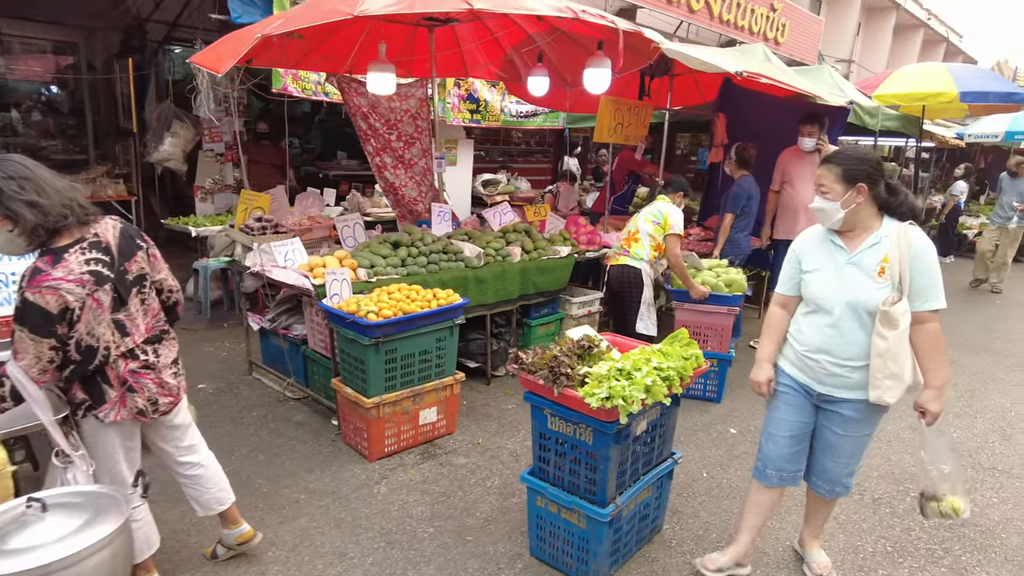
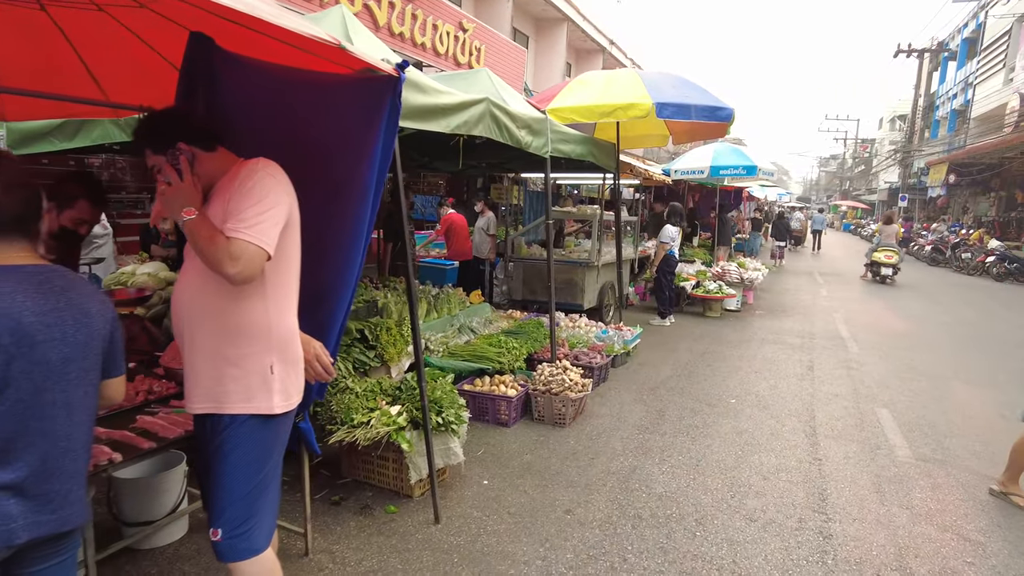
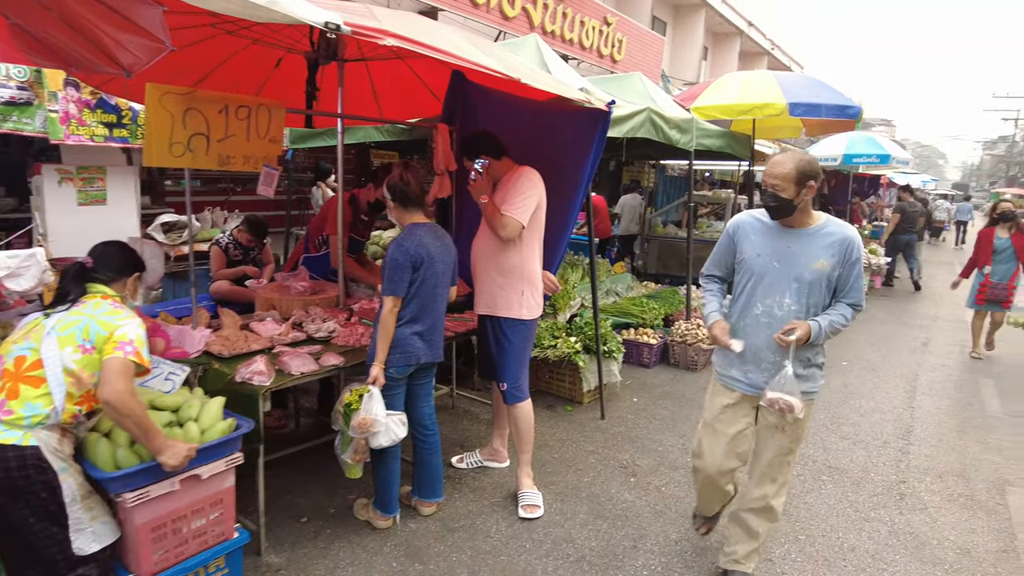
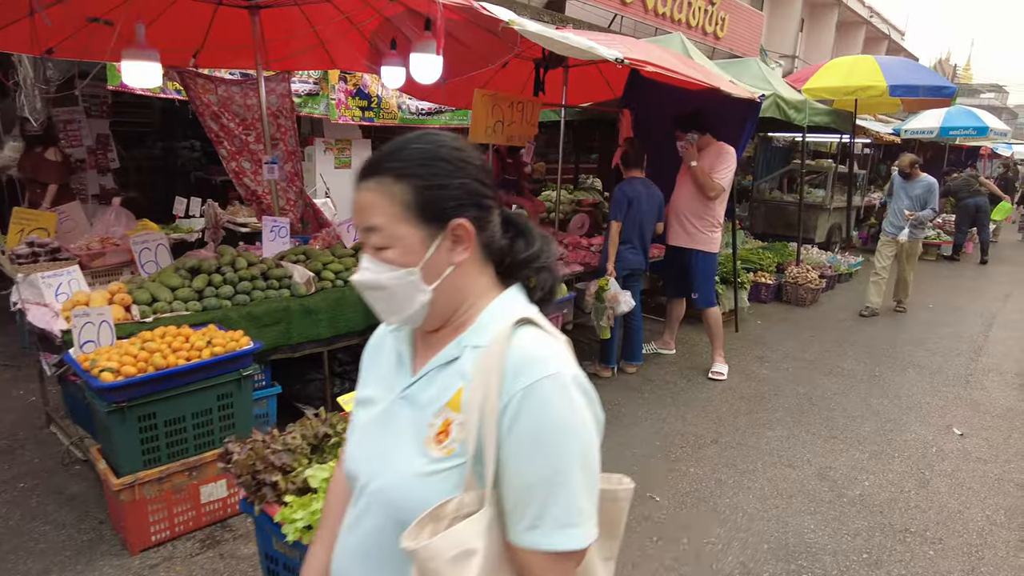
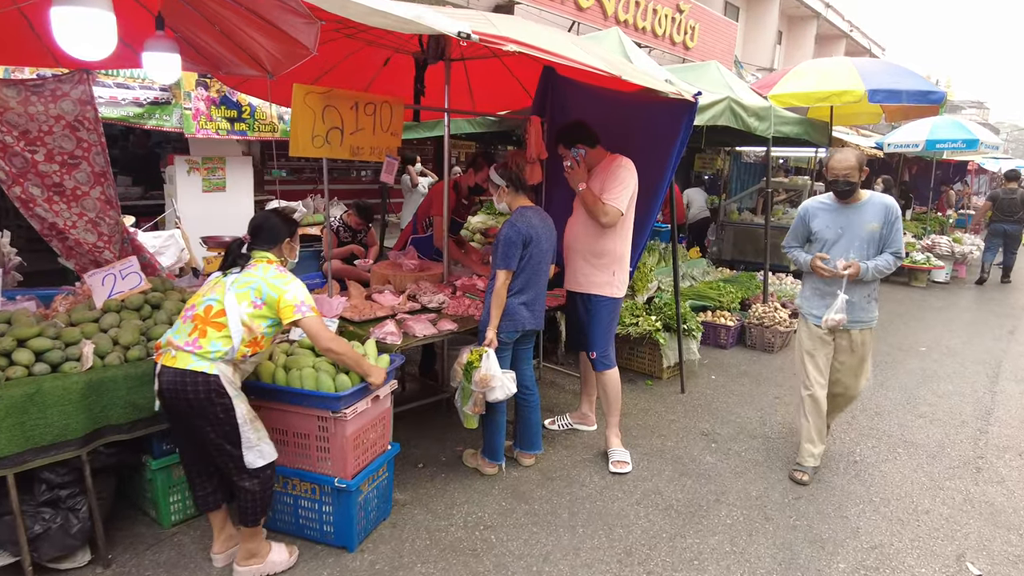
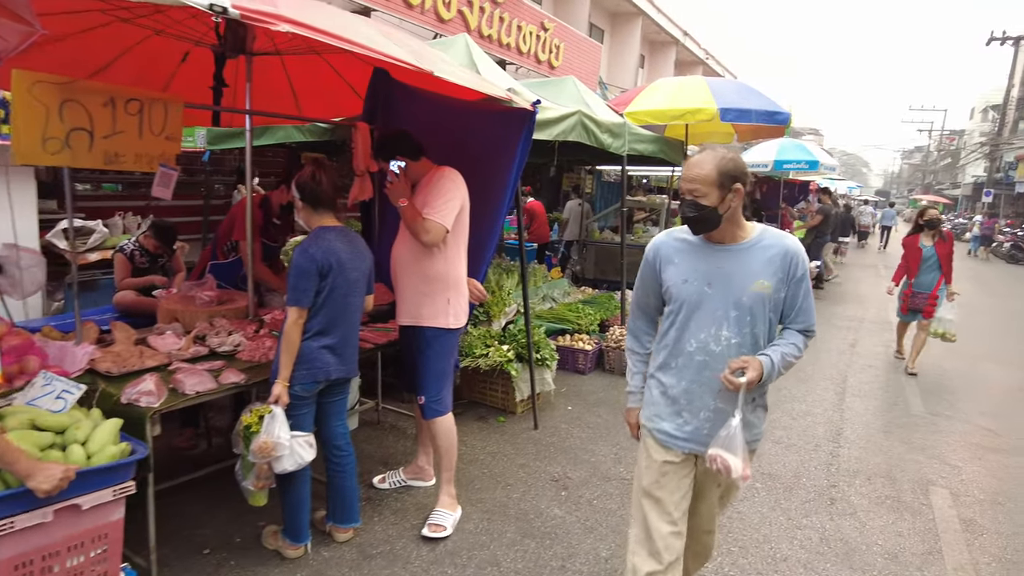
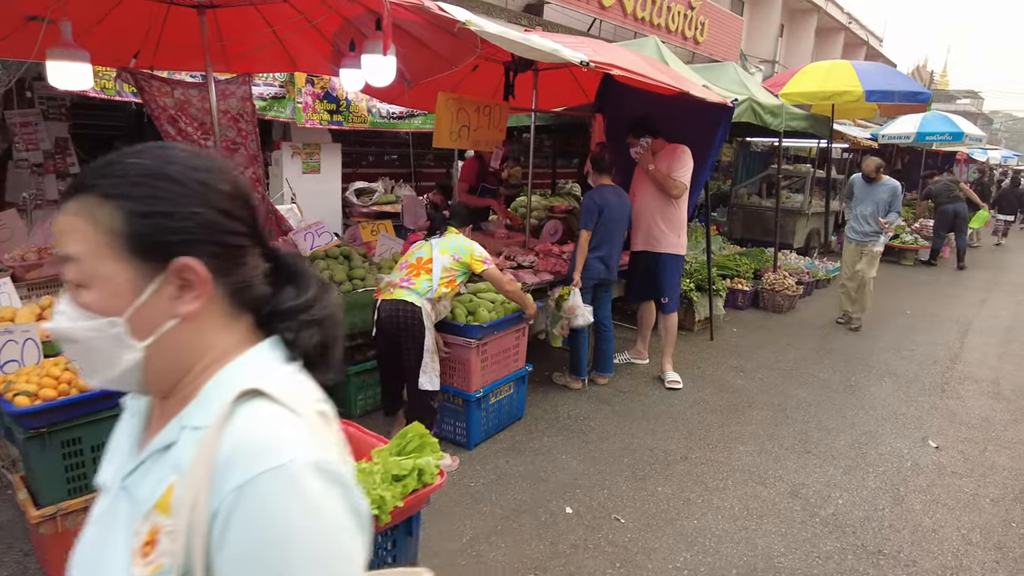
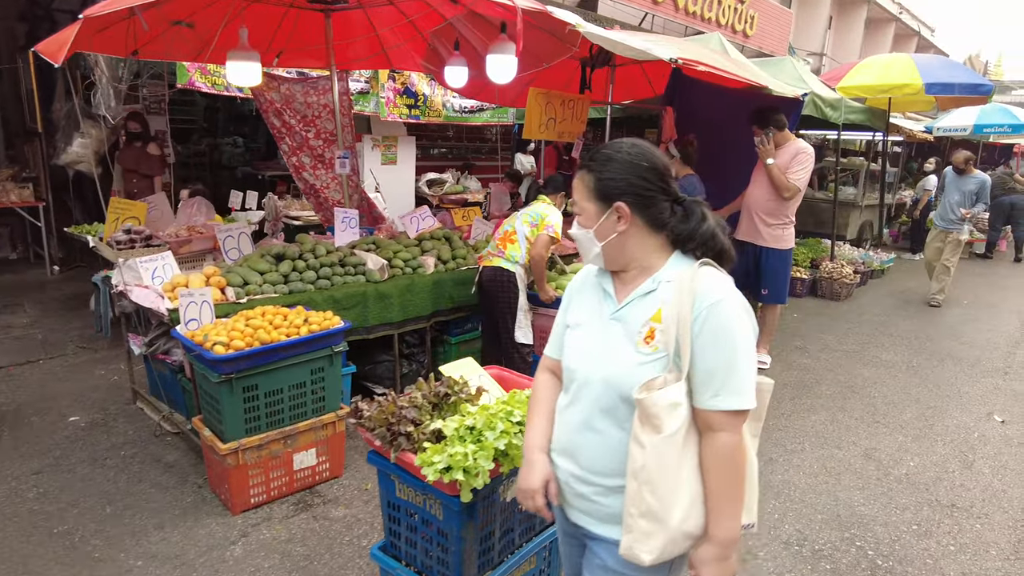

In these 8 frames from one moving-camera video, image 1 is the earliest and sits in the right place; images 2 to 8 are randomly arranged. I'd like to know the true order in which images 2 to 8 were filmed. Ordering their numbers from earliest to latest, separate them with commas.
8, 4, 7, 5, 3, 6, 2
